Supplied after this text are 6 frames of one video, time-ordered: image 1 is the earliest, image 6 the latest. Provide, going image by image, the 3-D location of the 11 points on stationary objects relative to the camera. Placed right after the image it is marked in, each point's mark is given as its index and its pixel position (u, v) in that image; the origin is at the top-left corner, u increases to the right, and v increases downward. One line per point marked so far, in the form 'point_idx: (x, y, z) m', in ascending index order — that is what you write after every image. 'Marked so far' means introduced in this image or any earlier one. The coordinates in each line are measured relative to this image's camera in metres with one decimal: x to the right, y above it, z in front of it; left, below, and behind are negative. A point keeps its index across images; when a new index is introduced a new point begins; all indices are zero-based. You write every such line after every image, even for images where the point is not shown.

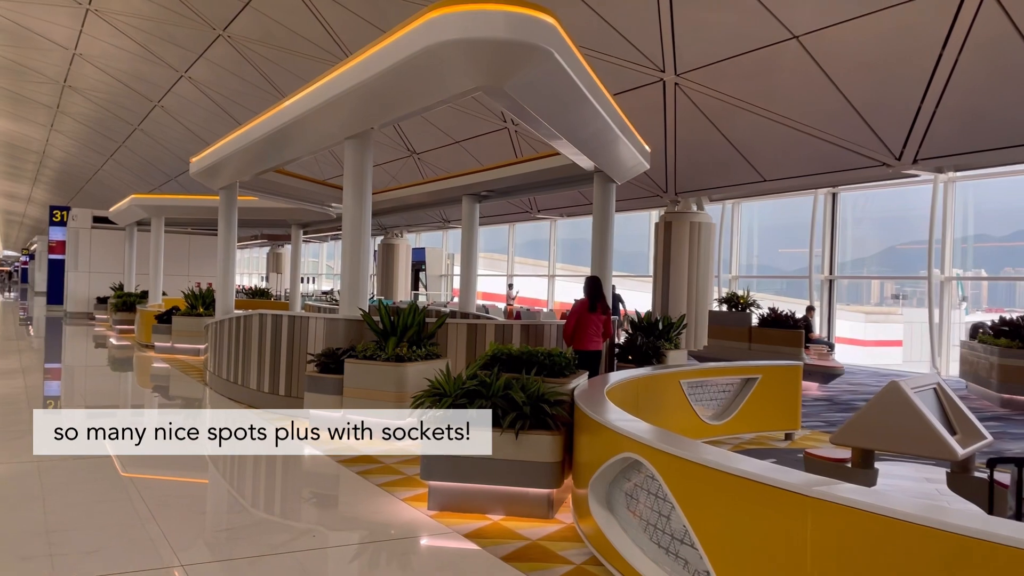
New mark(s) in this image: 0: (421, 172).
0: (-2.2, +2.7, +19.4) m
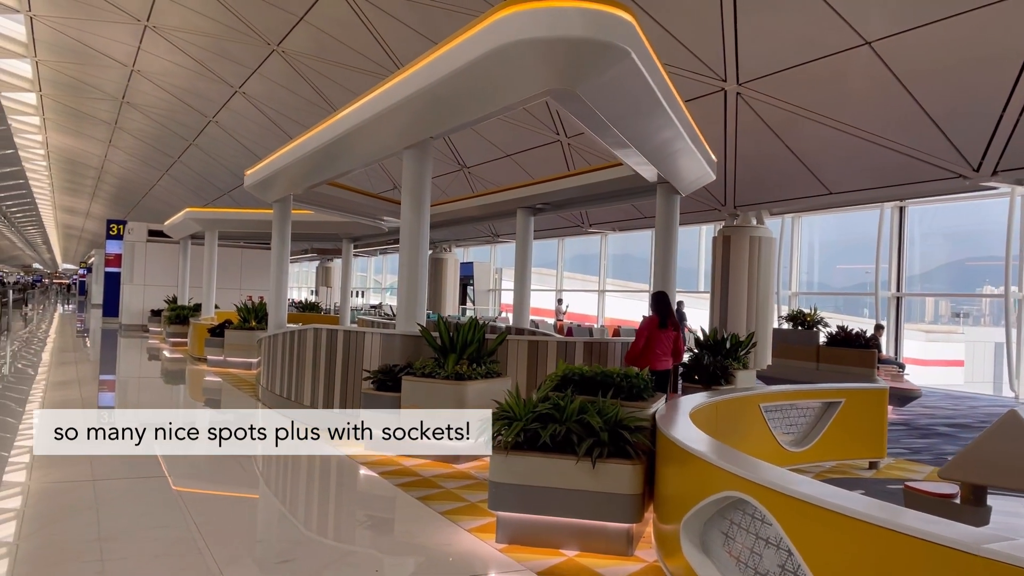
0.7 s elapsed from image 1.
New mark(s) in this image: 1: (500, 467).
0: (-1.0, +2.3, +19.2) m
1: (-0.1, -0.8, +3.6) m
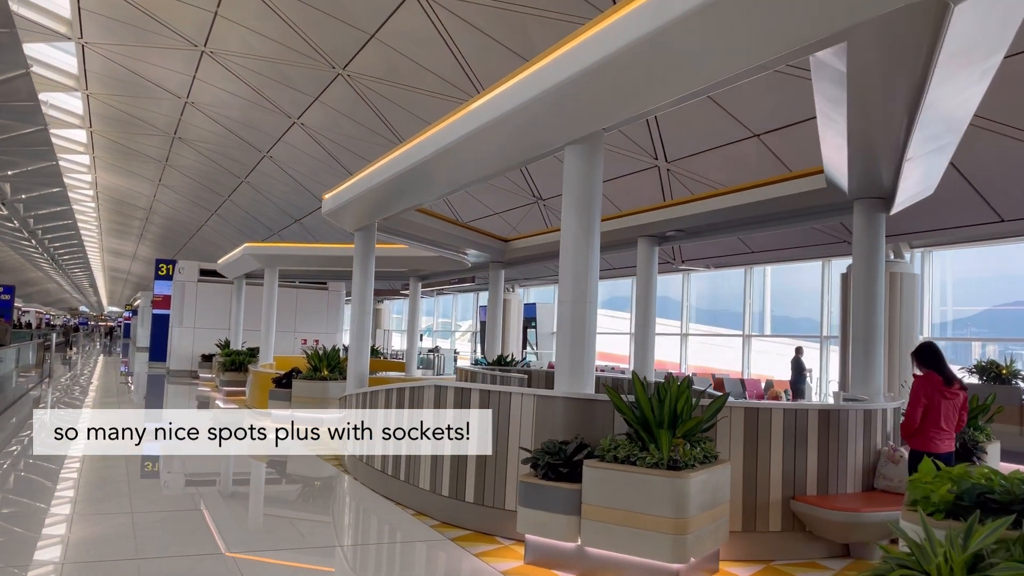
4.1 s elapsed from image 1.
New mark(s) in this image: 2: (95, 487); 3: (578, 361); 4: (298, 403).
0: (+0.7, +1.4, +17.6) m
1: (+1.0, -0.9, +1.9) m
2: (-3.8, -1.7, +7.4) m
3: (+0.4, -0.4, +4.6) m
4: (-2.7, -1.5, +10.7) m
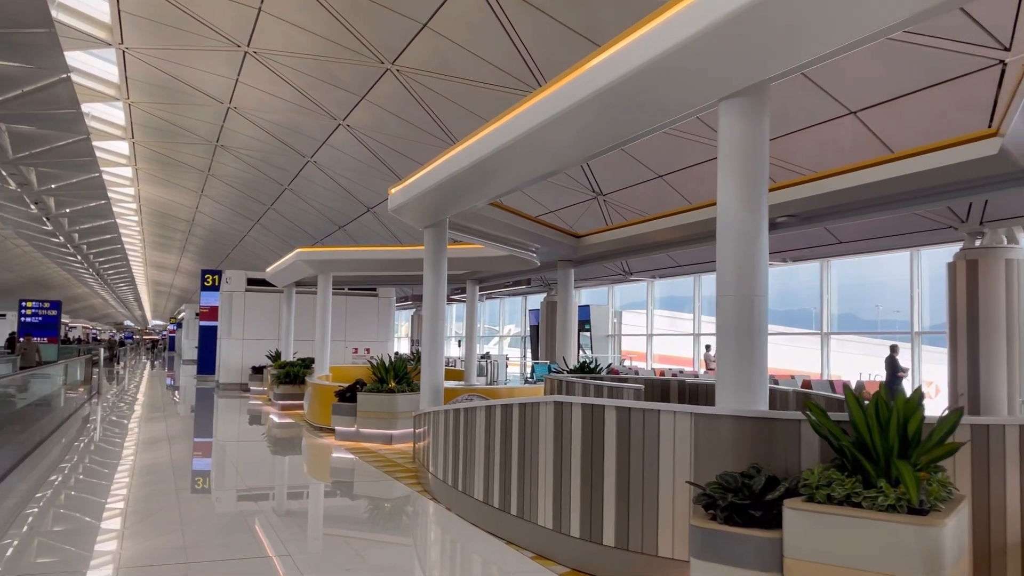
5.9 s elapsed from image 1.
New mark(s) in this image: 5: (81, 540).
0: (+1.9, +1.4, +16.7) m
1: (+1.5, -0.8, +0.9) m
2: (-3.0, -1.8, +6.7) m
3: (+1.0, -0.4, +3.7) m
4: (-1.8, -1.6, +9.9) m
5: (-3.0, -1.7, +5.7) m
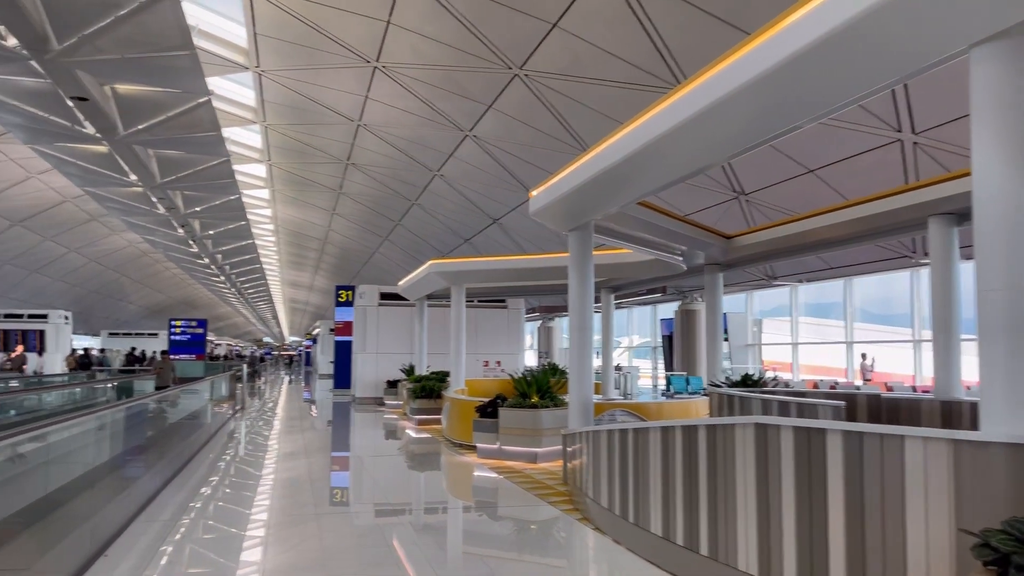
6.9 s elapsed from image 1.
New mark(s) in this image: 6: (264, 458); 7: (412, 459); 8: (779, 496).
0: (+4.5, +1.3, +15.6) m
1: (+1.9, -0.8, +0.1) m
2: (-1.7, -1.9, +6.4) m
3: (+1.8, -0.3, +2.9) m
4: (-0.1, -1.7, +9.4) m
5: (-1.9, -1.8, +5.4) m
6: (-3.2, -2.2, +10.6) m
7: (-1.2, -2.1, +10.2) m
8: (+1.2, -0.9, +3.7) m
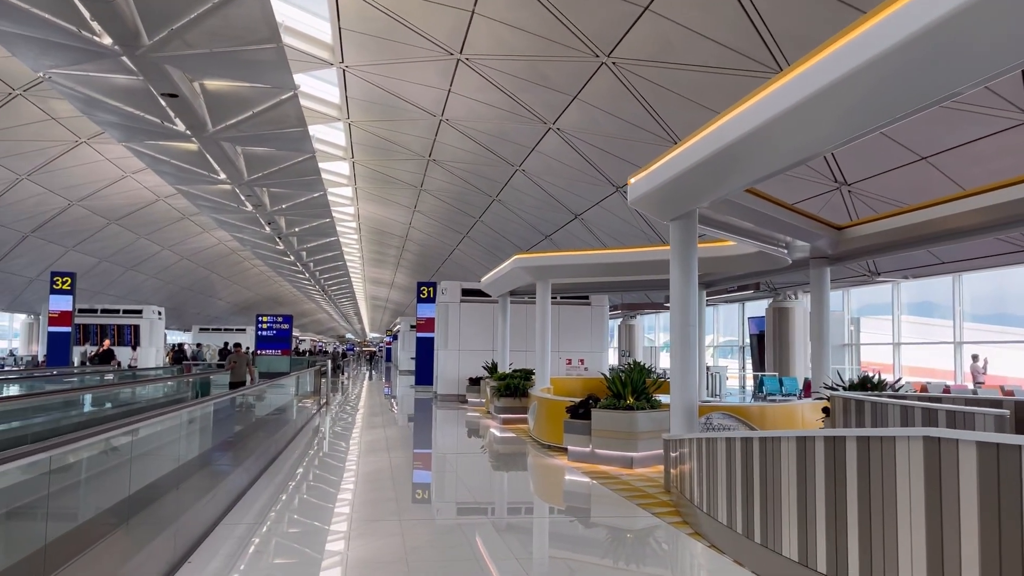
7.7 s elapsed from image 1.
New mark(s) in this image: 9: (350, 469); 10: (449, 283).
0: (+6.0, +1.4, +14.7) m
1: (+2.0, -0.7, -0.5) m
2: (-1.0, -1.8, +6.1) m
3: (+2.2, -0.3, +2.3) m
4: (+0.9, -1.6, +9.0) m
5: (-1.2, -1.7, +5.2) m
6: (-2.0, -2.1, +10.4) m
7: (-0.2, -2.1, +9.8) m
8: (+1.6, -0.9, +3.1) m
9: (-1.7, -2.0, +8.9) m
10: (-1.5, +0.1, +19.5) m
